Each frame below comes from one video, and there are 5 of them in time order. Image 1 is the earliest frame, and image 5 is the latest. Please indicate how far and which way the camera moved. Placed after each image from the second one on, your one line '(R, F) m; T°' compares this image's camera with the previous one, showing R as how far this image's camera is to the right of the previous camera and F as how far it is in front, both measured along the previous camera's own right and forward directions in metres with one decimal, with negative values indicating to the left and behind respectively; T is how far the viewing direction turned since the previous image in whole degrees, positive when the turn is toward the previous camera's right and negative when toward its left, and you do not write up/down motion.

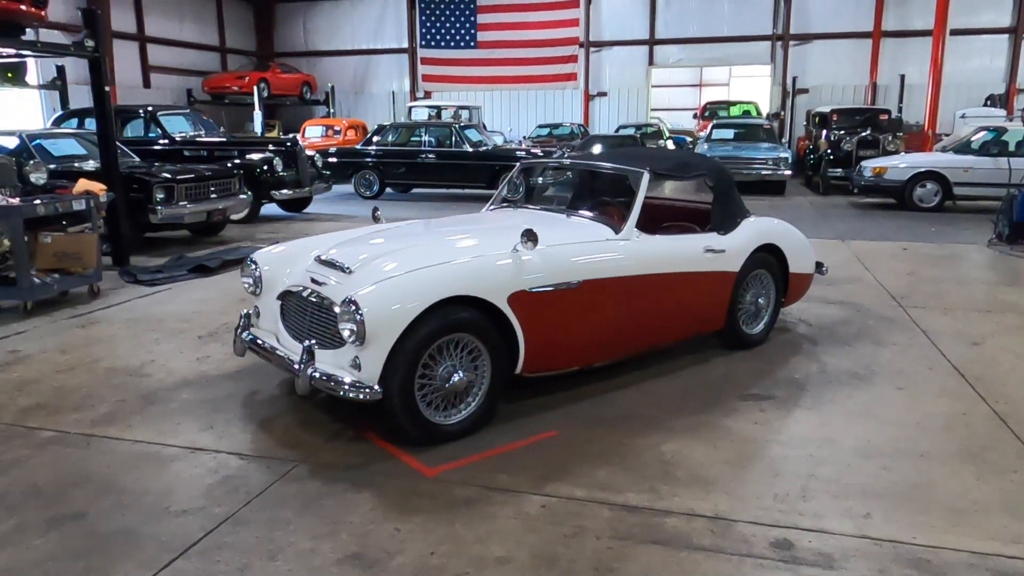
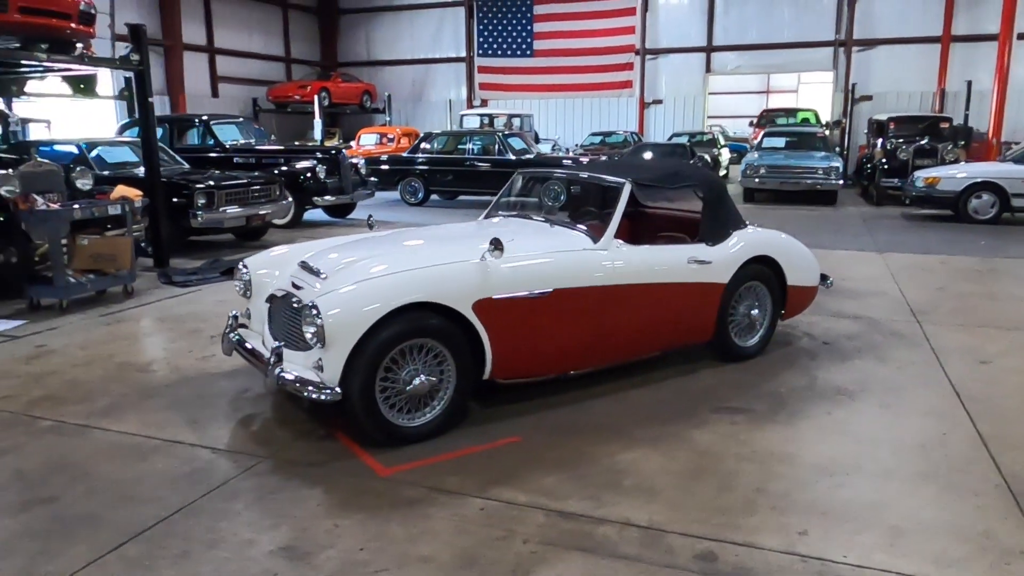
(+0.5, -0.1) m; -5°
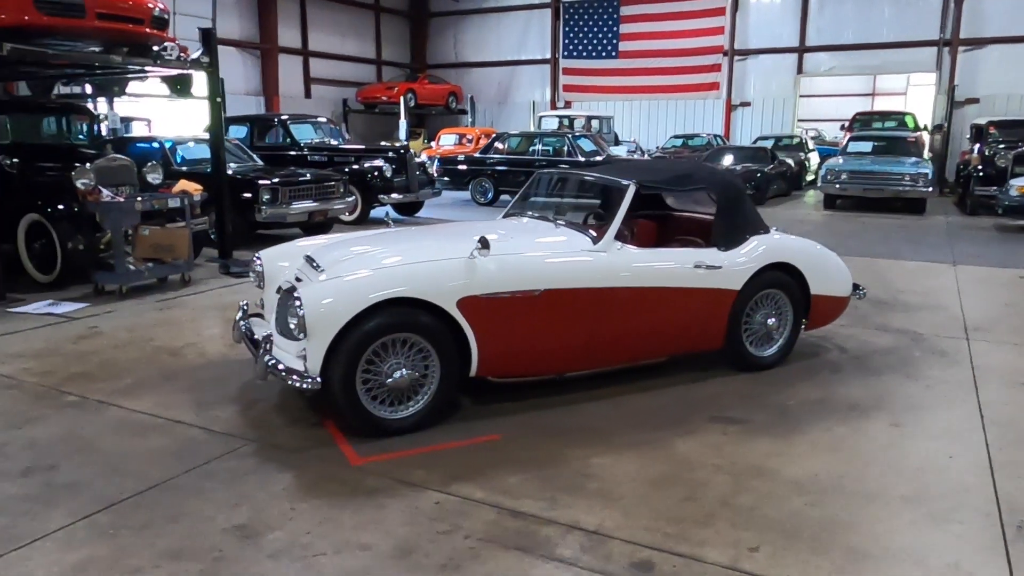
(+0.5, 0.0) m; -7°
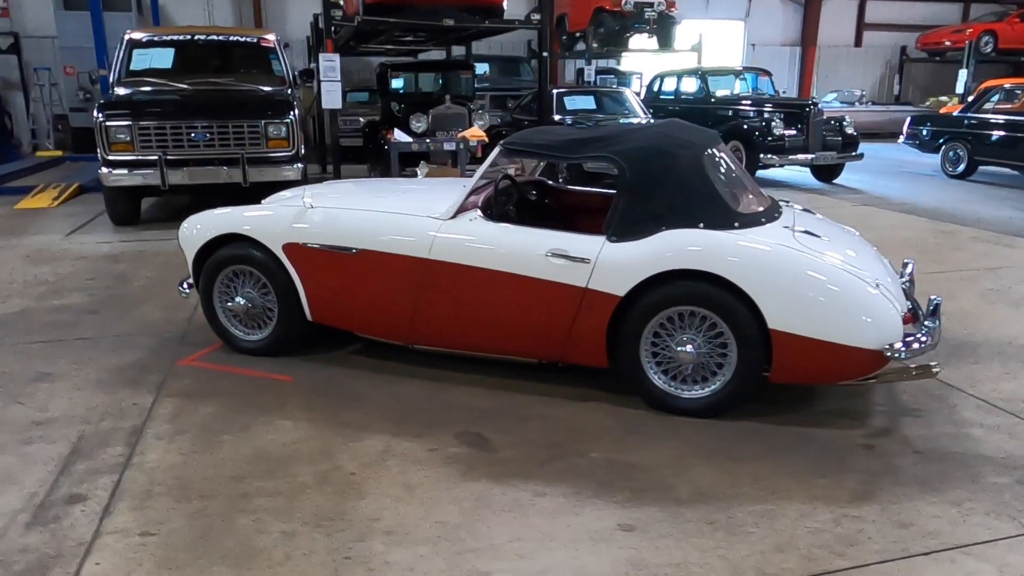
(+3.5, +1.8) m; -44°
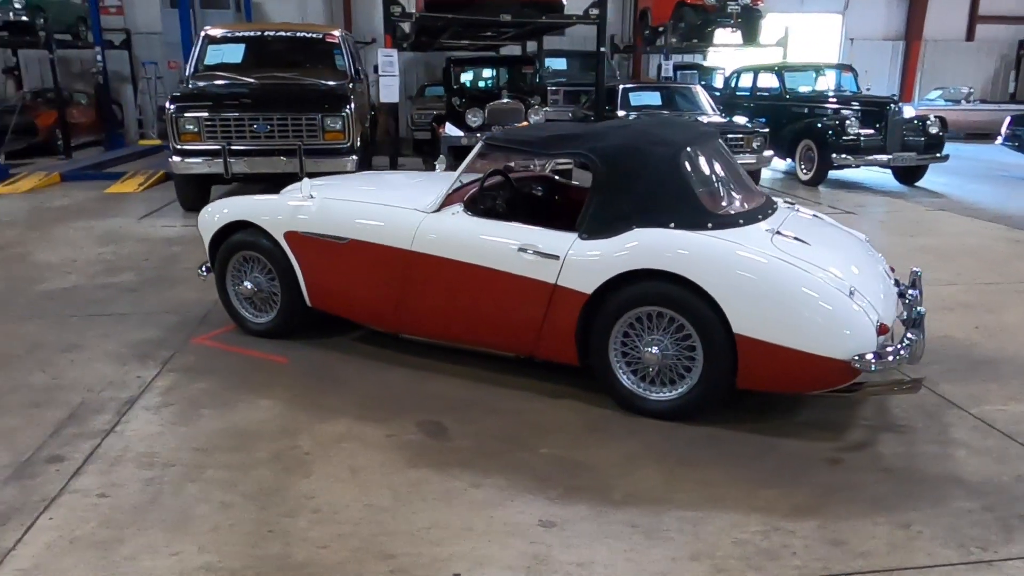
(+0.6, 0.0) m; -7°
